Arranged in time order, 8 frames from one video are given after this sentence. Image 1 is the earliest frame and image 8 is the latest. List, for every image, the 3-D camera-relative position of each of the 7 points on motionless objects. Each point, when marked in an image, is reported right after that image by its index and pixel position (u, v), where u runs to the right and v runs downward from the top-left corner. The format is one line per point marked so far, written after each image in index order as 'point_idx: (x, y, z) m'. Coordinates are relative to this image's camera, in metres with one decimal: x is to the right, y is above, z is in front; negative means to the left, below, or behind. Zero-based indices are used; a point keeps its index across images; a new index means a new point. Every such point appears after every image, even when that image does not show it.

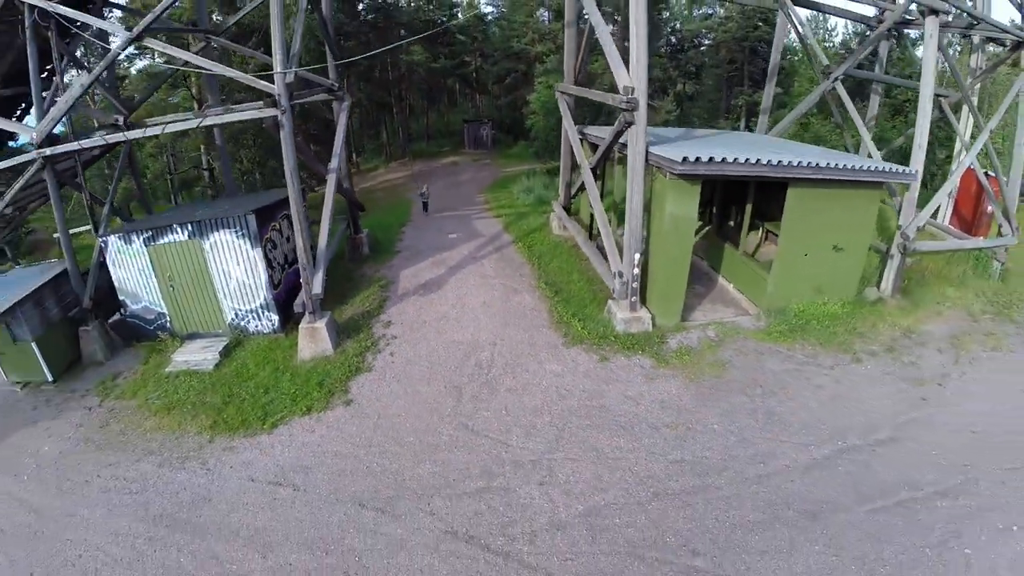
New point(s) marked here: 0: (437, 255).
0: (-0.8, +0.3, +9.4) m
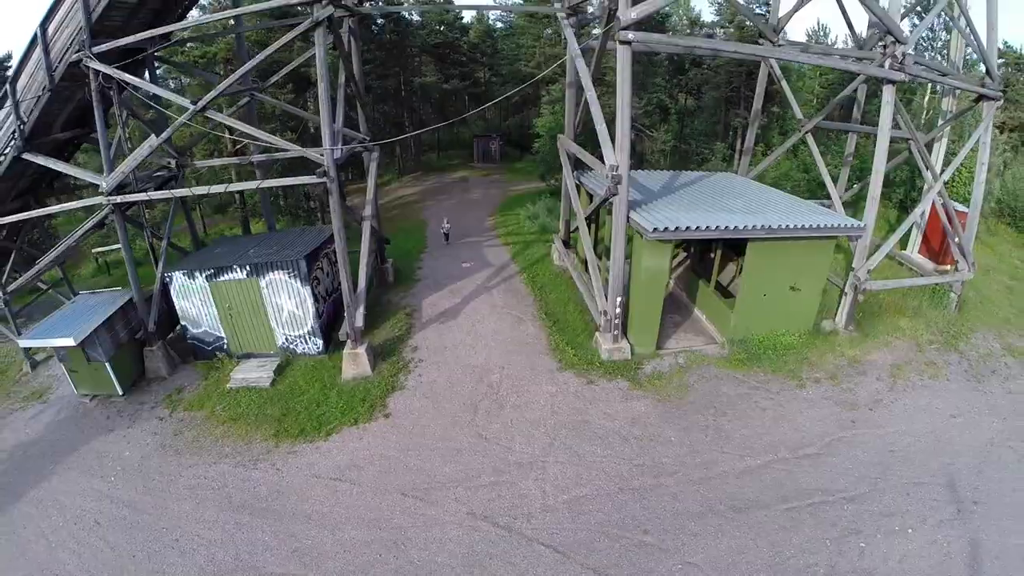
0: (-0.7, 0.0, +10.6) m
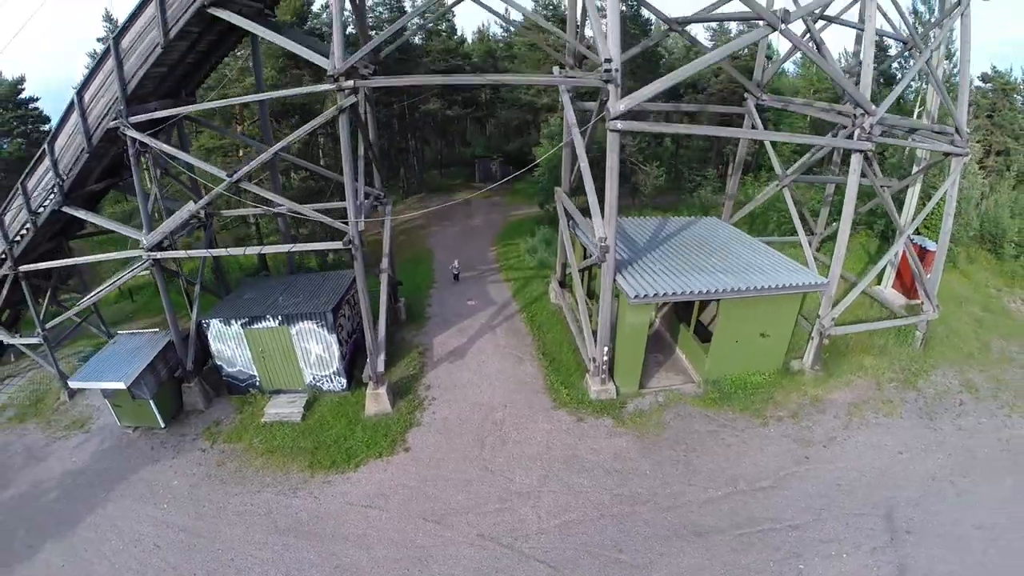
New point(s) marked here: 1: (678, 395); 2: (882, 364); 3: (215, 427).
0: (-0.7, -0.5, +11.6) m
1: (+1.5, -1.0, +8.5) m
2: (+4.3, -0.9, +10.6) m
3: (-2.9, -1.4, +8.9) m
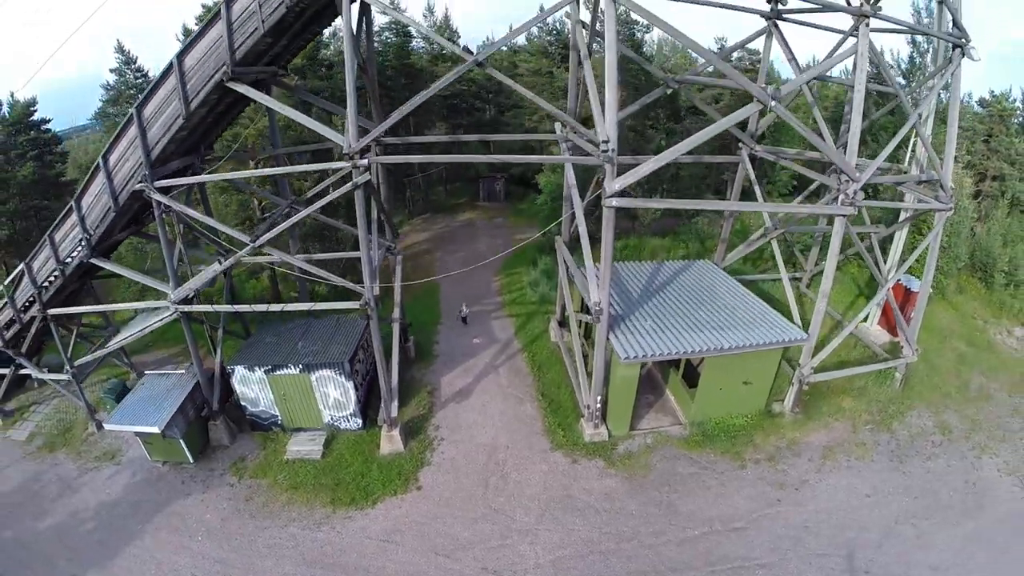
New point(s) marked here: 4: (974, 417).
0: (-0.7, -1.0, +12.4) m
1: (+1.6, -1.5, +9.2) m
2: (+4.4, -1.5, +11.4) m
3: (-2.9, -1.9, +9.7) m
4: (+5.9, -1.6, +11.4) m
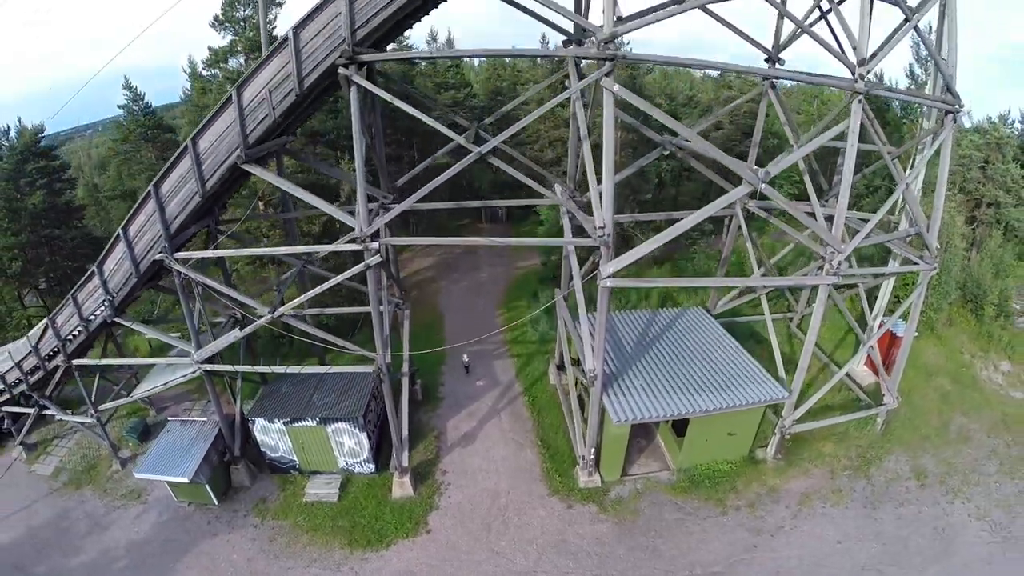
0: (-0.6, -1.7, +13.3) m
1: (+1.6, -2.1, +10.0) m
2: (+4.4, -2.1, +12.2) m
3: (-2.9, -2.5, +10.5) m
4: (+5.9, -2.3, +12.2) m
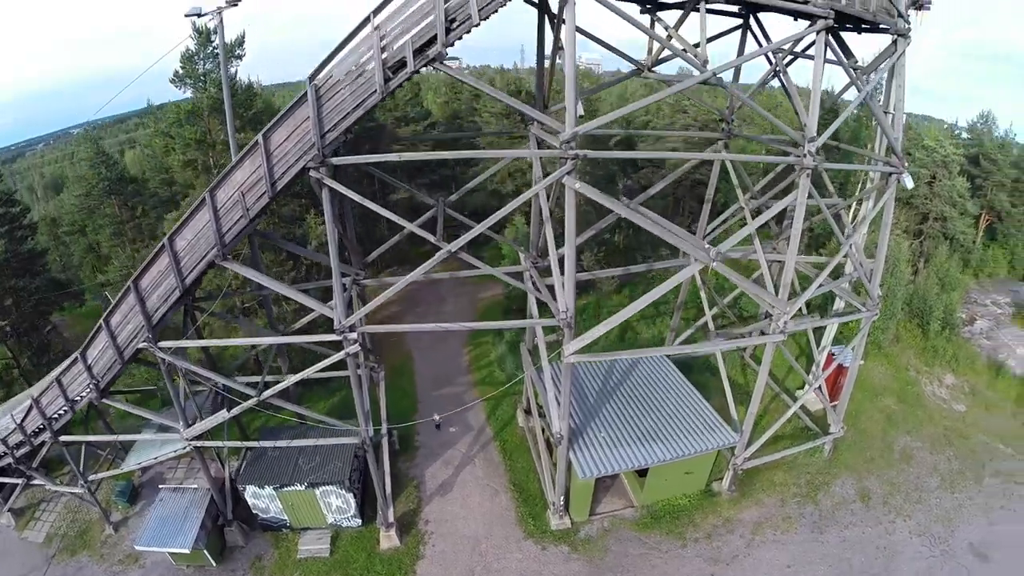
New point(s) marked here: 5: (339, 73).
0: (-1.0, -2.6, +14.1) m
1: (+1.3, -2.8, +10.9) m
2: (+4.0, -2.7, +13.2) m
3: (-3.1, -3.4, +11.2) m
4: (+5.5, -2.8, +13.3) m
5: (-1.4, +1.8, +7.7) m
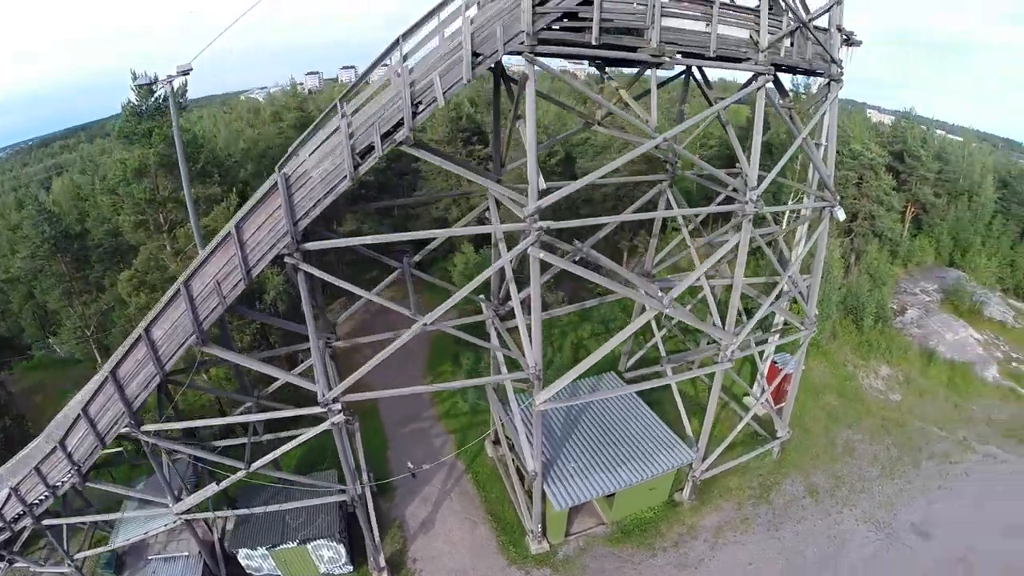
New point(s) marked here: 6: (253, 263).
0: (-1.5, -3.3, +14.8) m
1: (+1.1, -3.3, +11.8) m
2: (+3.6, -3.0, +14.2) m
3: (-3.3, -4.3, +11.8) m
4: (+5.1, -2.9, +14.4) m
5: (-1.9, +1.2, +8.5) m
6: (-2.6, +0.3, +9.0) m
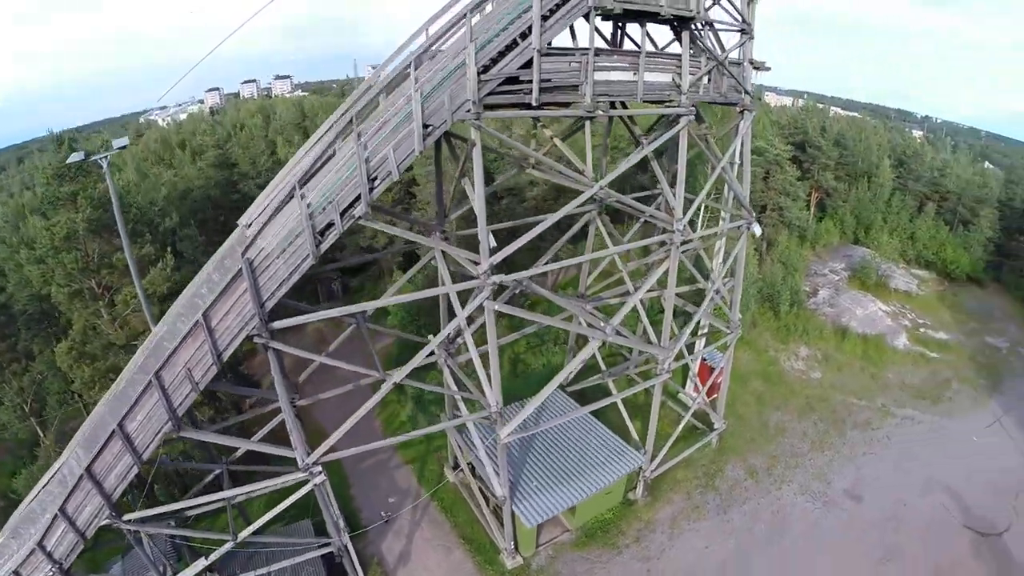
0: (-2.0, -4.1, +15.6) m
1: (+0.7, -3.6, +12.8) m
2: (+3.0, -3.1, +15.4) m
3: (-3.5, -5.2, +12.5) m
4: (+4.5, -2.9, +15.7) m
5: (-2.5, +0.5, +9.4) m
6: (-3.1, -0.5, +9.8) m
